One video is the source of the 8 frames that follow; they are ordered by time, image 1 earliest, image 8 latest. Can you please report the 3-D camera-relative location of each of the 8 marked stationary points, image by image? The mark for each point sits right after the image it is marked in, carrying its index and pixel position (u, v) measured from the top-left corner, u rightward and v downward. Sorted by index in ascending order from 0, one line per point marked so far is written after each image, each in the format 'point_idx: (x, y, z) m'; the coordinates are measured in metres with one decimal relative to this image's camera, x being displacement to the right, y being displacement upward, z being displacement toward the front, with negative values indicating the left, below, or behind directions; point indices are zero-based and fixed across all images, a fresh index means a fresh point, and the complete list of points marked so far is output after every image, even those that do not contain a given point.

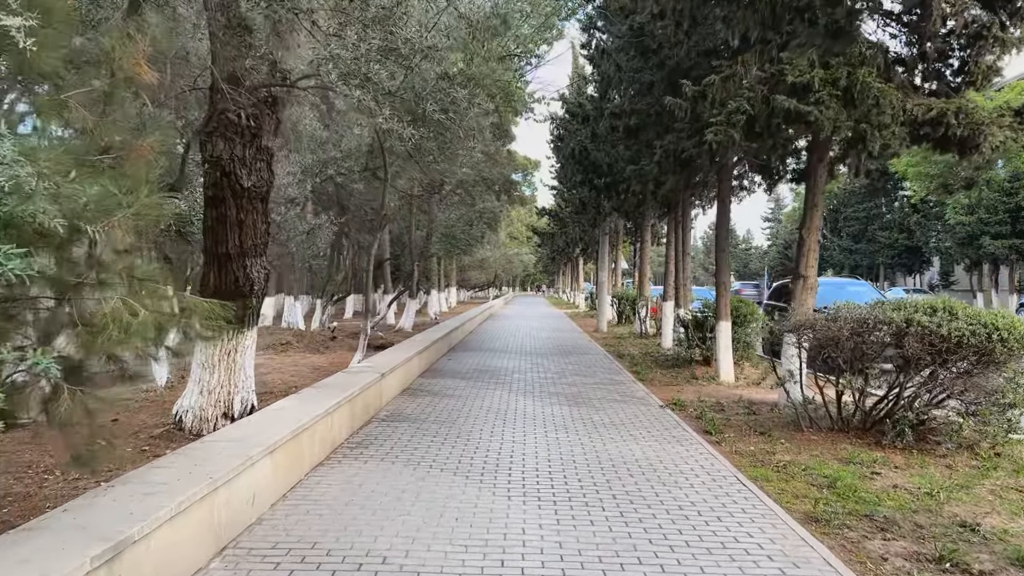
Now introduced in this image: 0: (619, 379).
0: (+1.8, -1.5, +12.0) m
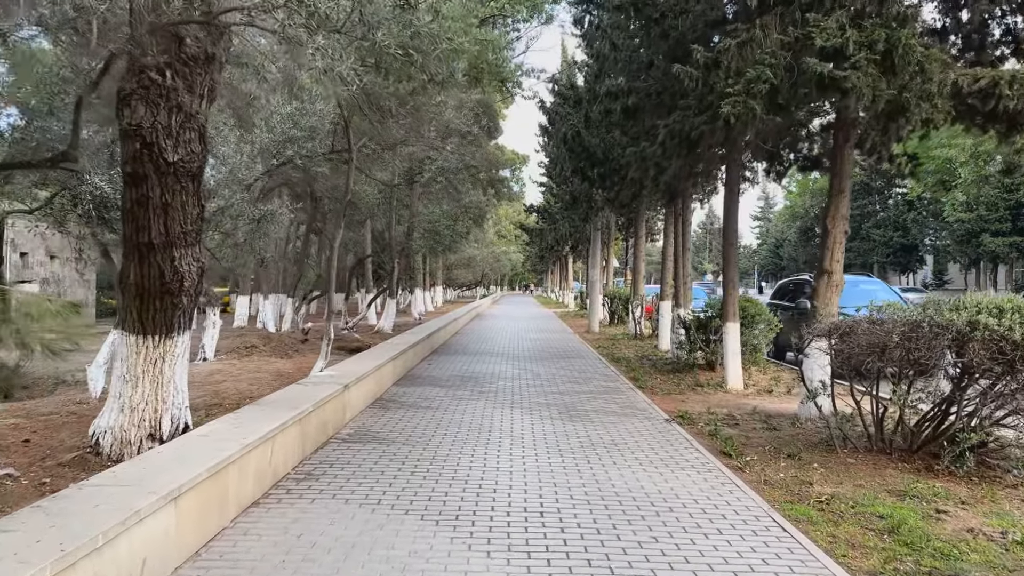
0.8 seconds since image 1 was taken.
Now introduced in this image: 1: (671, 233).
0: (+1.5, -1.4, +10.8) m
1: (+3.6, +1.3, +16.8) m
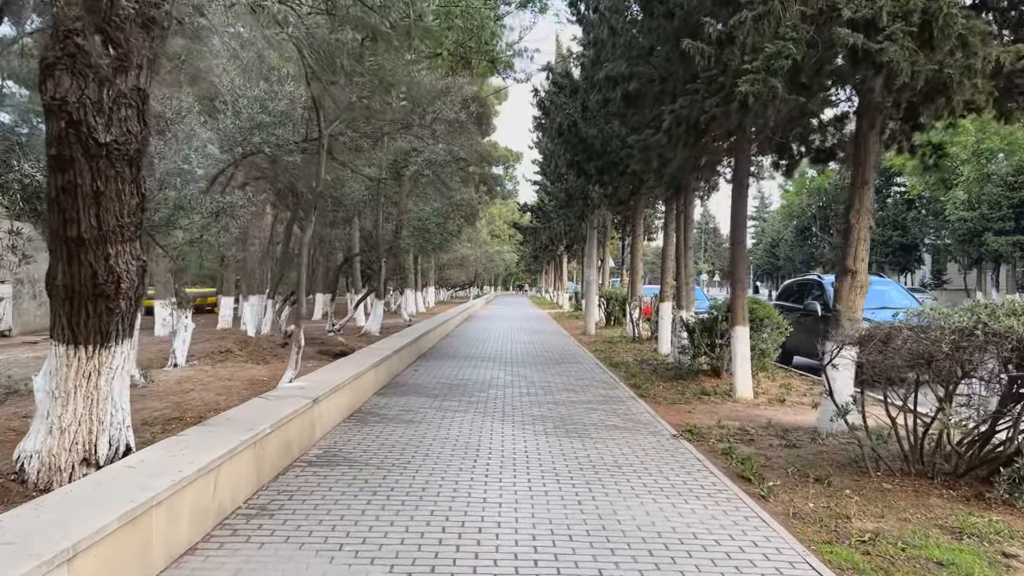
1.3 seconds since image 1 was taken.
0: (+1.4, -1.5, +10.0) m
1: (+3.4, +1.3, +16.0) m
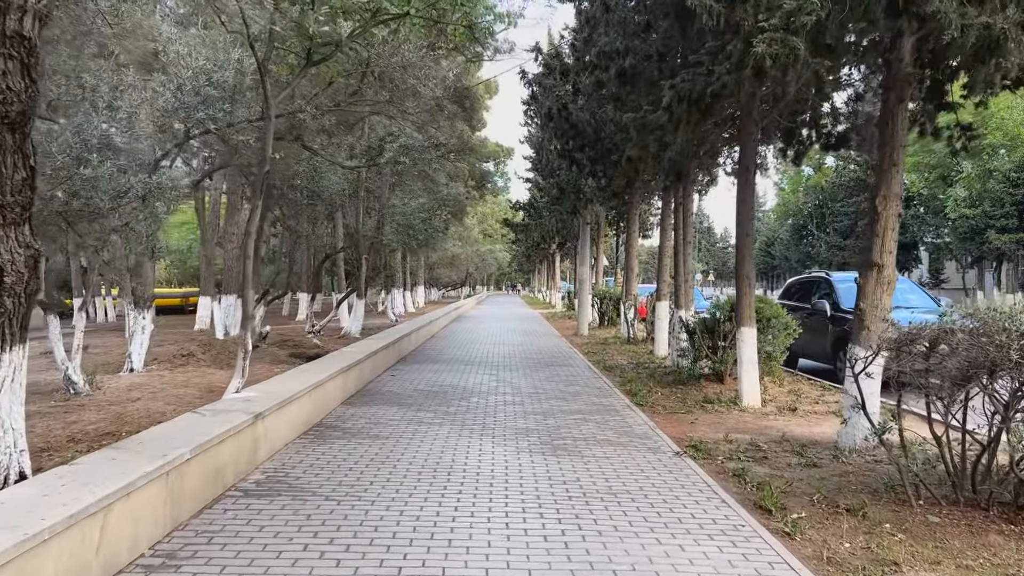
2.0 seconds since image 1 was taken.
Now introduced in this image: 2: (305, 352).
0: (+1.2, -1.4, +9.1) m
1: (+3.2, +1.3, +15.1) m
2: (-3.8, -1.2, +13.8) m
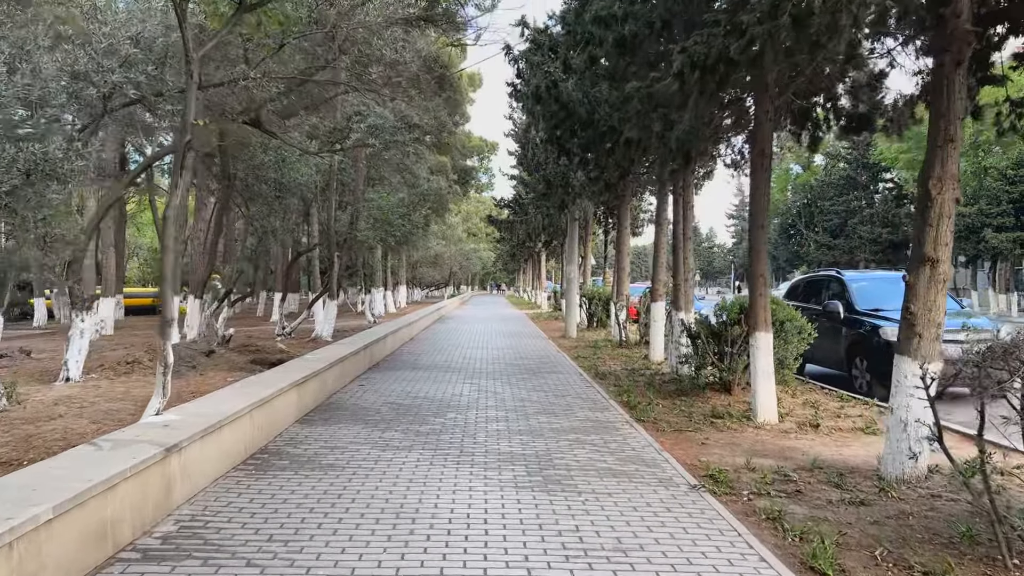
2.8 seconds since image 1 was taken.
0: (+1.0, -1.4, +7.9) m
1: (+2.9, +1.3, +14.0) m
2: (-4.1, -1.2, +12.6) m
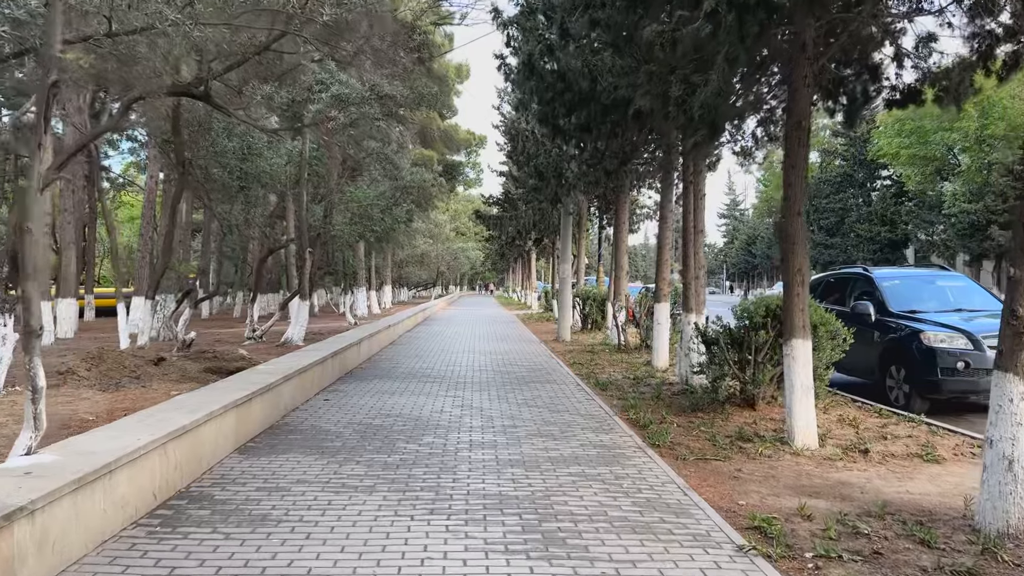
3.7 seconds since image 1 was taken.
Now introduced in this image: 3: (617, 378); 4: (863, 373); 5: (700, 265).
0: (+0.9, -1.4, +6.6) m
1: (+2.7, +1.3, +12.7) m
2: (-4.3, -1.2, +11.2) m
3: (+1.6, -1.4, +11.3) m
4: (+4.8, -1.2, +10.1) m
5: (+2.6, +0.4, +10.6) m
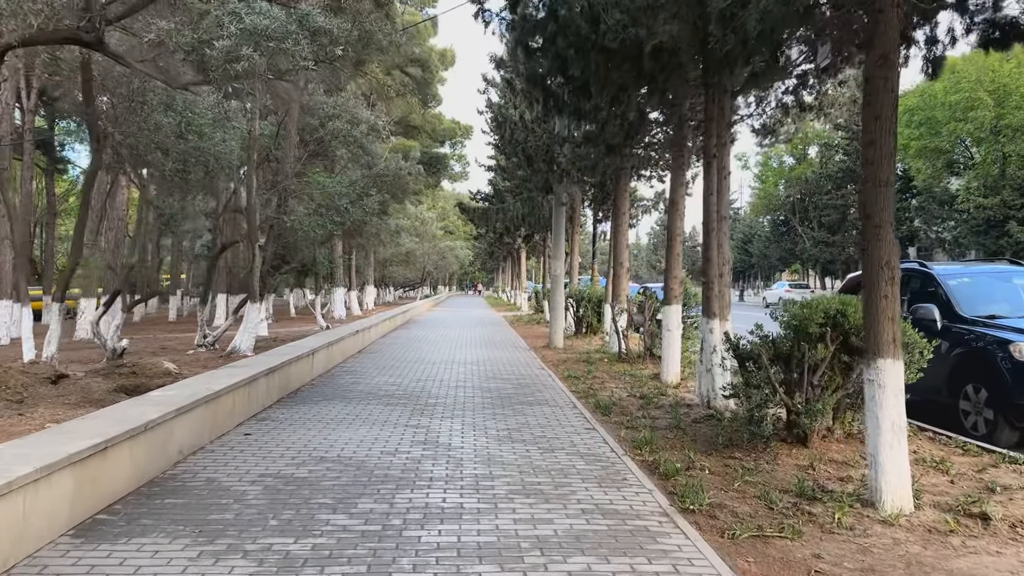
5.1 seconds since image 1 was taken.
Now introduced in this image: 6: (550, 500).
0: (+0.8, -1.4, +4.6) m
1: (+2.4, +1.4, +10.7) m
2: (-4.5, -1.2, +9.1) m
3: (+1.4, -1.4, +9.4) m
4: (+4.6, -1.1, +8.2) m
5: (+2.4, +0.4, +8.6) m
6: (+0.2, -1.4, +4.9) m
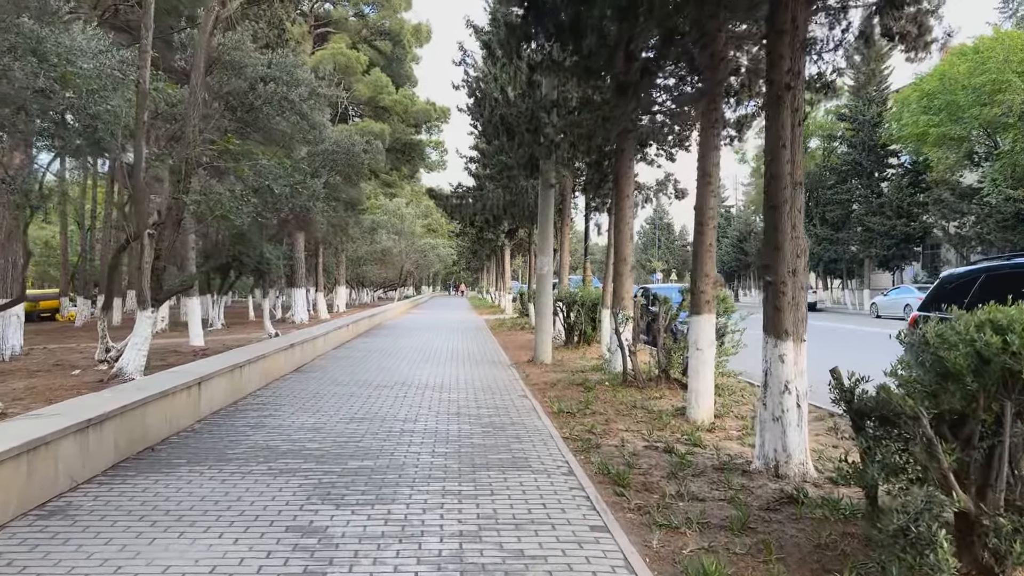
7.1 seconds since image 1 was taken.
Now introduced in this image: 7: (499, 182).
0: (+0.6, -1.4, +1.7) m
1: (+2.1, +1.3, +7.9) m
2: (-4.8, -1.2, +6.1) m
3: (+1.1, -1.4, +6.5) m
4: (+4.3, -1.2, +5.4) m
5: (+2.2, +0.3, +5.8) m
6: (0.0, -1.4, +2.0) m
7: (-0.4, +2.6, +19.4) m
